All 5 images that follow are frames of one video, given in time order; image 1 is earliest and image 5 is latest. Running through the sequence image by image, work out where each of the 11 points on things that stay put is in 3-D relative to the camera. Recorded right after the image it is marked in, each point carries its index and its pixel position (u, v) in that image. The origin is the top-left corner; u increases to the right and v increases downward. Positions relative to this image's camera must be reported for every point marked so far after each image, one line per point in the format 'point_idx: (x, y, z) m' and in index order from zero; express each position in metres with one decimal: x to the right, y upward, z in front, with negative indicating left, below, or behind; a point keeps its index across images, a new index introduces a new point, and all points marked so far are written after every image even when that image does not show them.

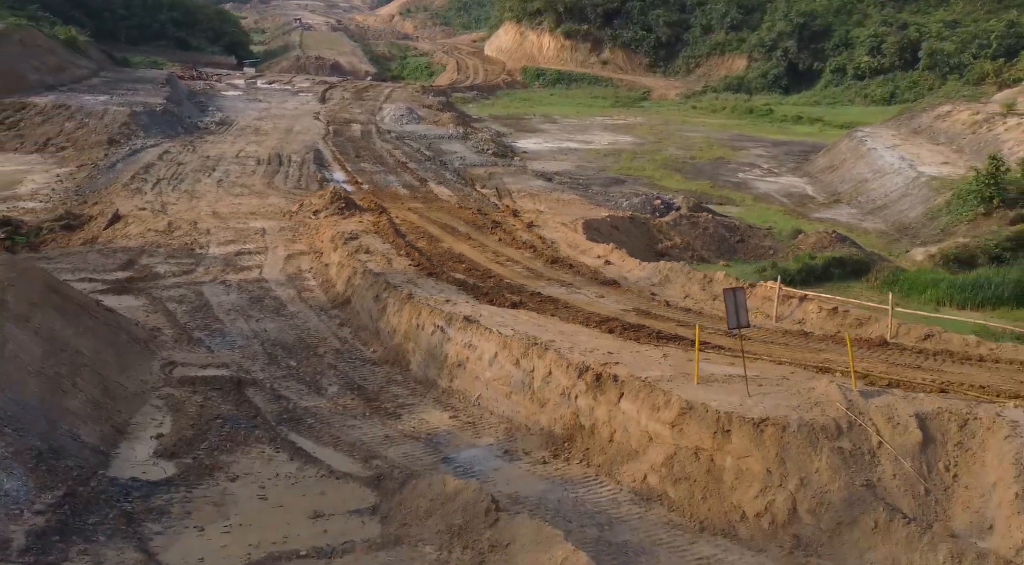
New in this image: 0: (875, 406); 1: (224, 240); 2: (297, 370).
0: (+3.0, -1.0, +9.0) m
1: (-4.6, +0.7, +17.5) m
2: (-2.3, -0.9, +11.7) m
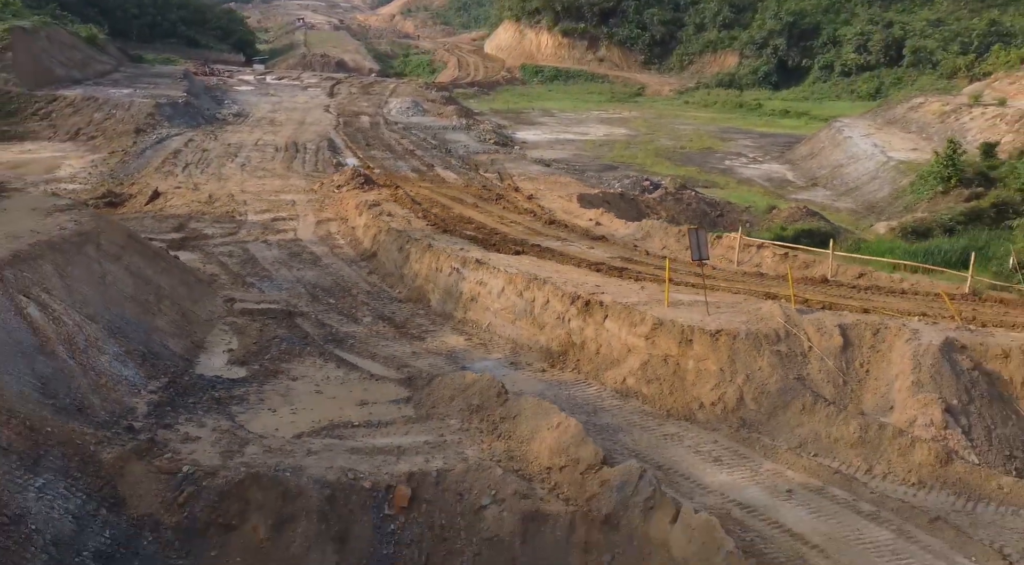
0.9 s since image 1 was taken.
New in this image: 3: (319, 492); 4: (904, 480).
0: (+3.1, -0.4, +11.3) m
1: (-4.6, +1.3, +19.8) m
2: (-2.3, -0.3, +14.0) m
3: (-1.6, -1.7, +8.9) m
4: (+3.6, -1.8, +10.0) m
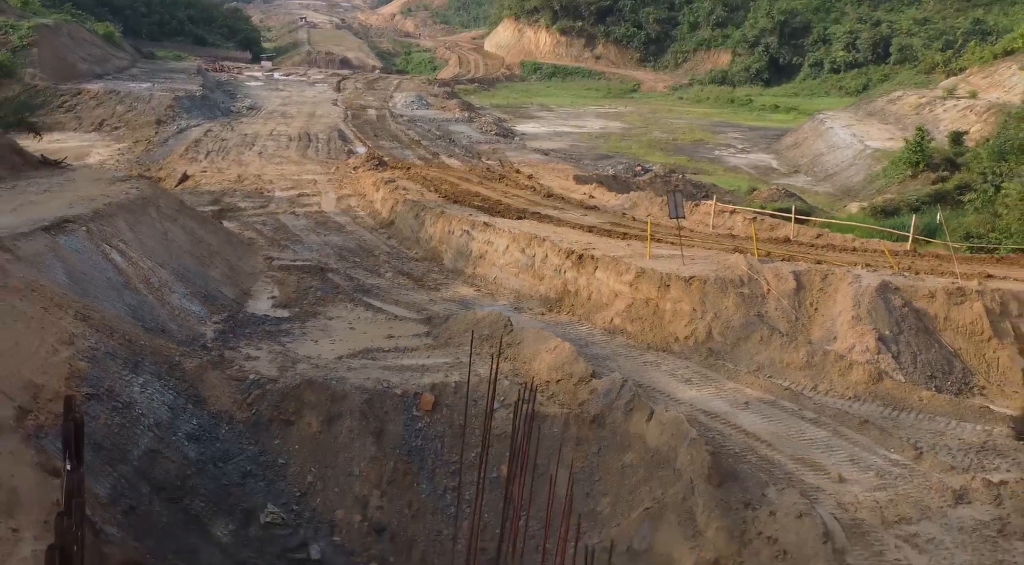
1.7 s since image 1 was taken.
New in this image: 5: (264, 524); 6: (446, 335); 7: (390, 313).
0: (+3.1, +0.2, +13.3) m
1: (-4.6, +1.9, +21.8) m
2: (-2.2, +0.3, +16.1) m
3: (-1.5, -1.1, +10.9) m
4: (+3.7, -1.2, +12.1) m
5: (-2.3, -2.2, +9.8) m
6: (-0.8, -0.6, +12.8) m
7: (-1.6, -0.4, +13.9) m
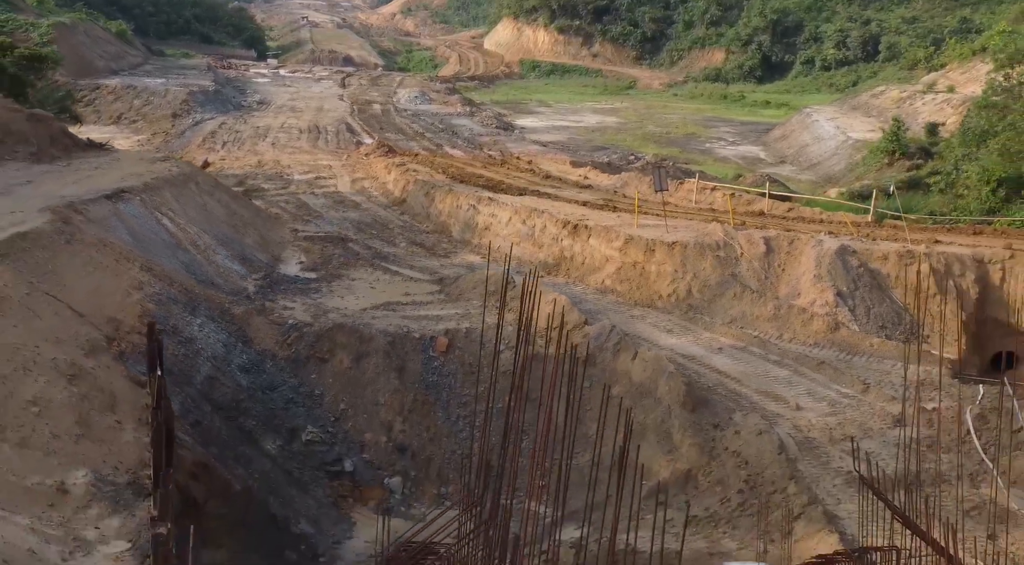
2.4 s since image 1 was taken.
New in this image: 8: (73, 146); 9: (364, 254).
0: (+3.2, +0.7, +15.0) m
1: (-4.5, +2.4, +23.6) m
2: (-2.2, +0.8, +17.8) m
3: (-1.5, -0.6, +12.7) m
4: (+3.7, -0.8, +13.8) m
5: (-2.2, -1.7, +11.5) m
6: (-0.7, -0.1, +14.5) m
7: (-1.5, +0.1, +15.6) m
8: (-7.1, +2.2, +17.3) m
9: (-2.3, +0.4, +16.5) m
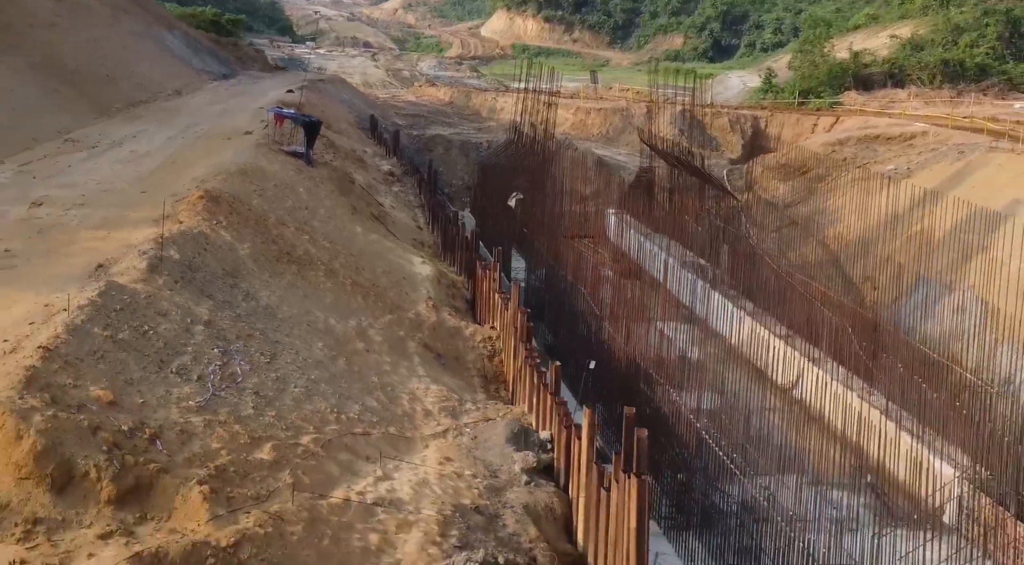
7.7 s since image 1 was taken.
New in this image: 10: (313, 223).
0: (+3.3, +4.8, +29.2) m
1: (-4.5, +6.5, +37.7) m
2: (-2.1, +4.9, +31.9) m
3: (-1.3, +3.5, +26.8) m
4: (+3.9, +3.4, +28.0) m
5: (-2.0, +2.4, +25.7) m
6: (-0.6, +4.0, +28.7) m
7: (-1.4, +4.2, +29.8) m
8: (-7.0, +6.3, +31.4) m
9: (-2.2, +4.6, +30.7) m
10: (-2.5, +0.8, +13.6) m
